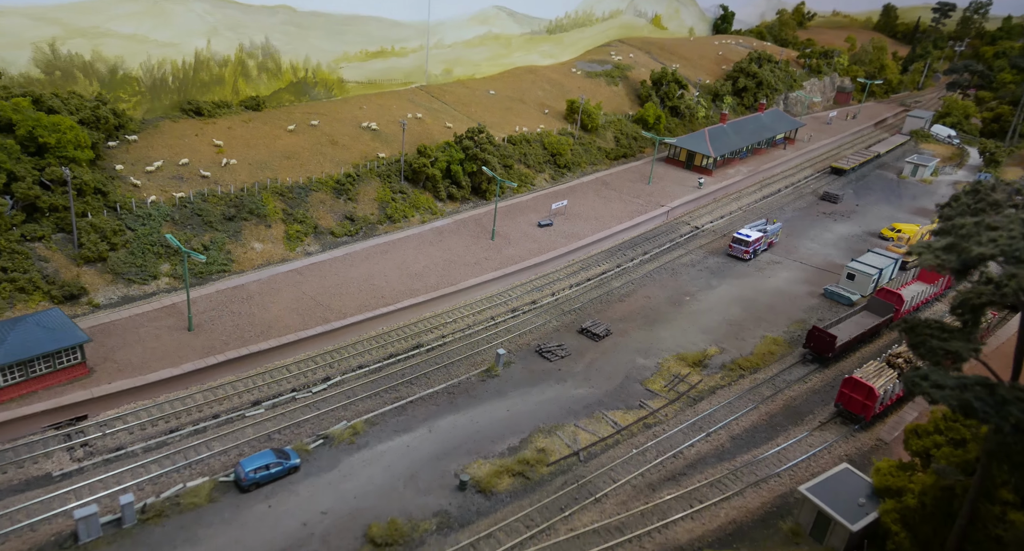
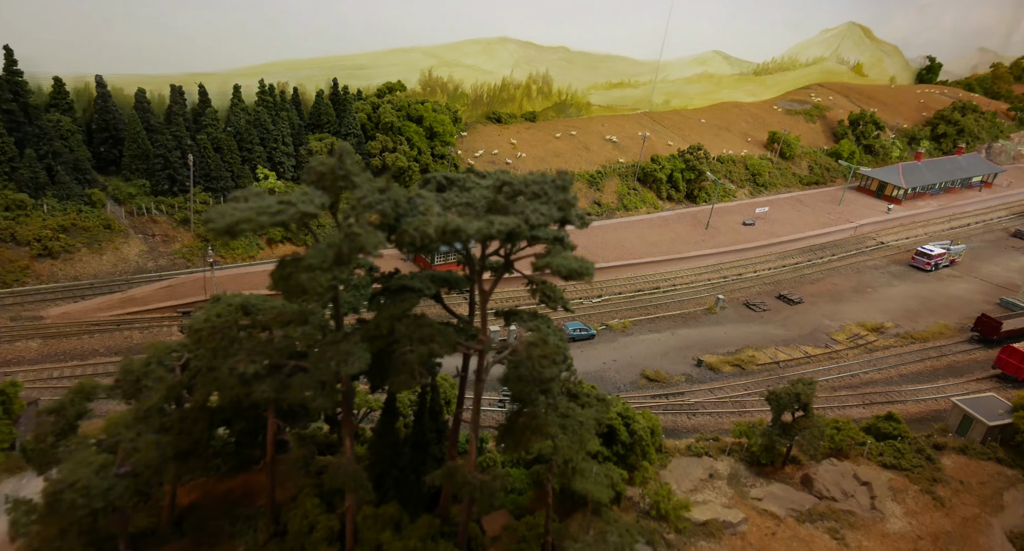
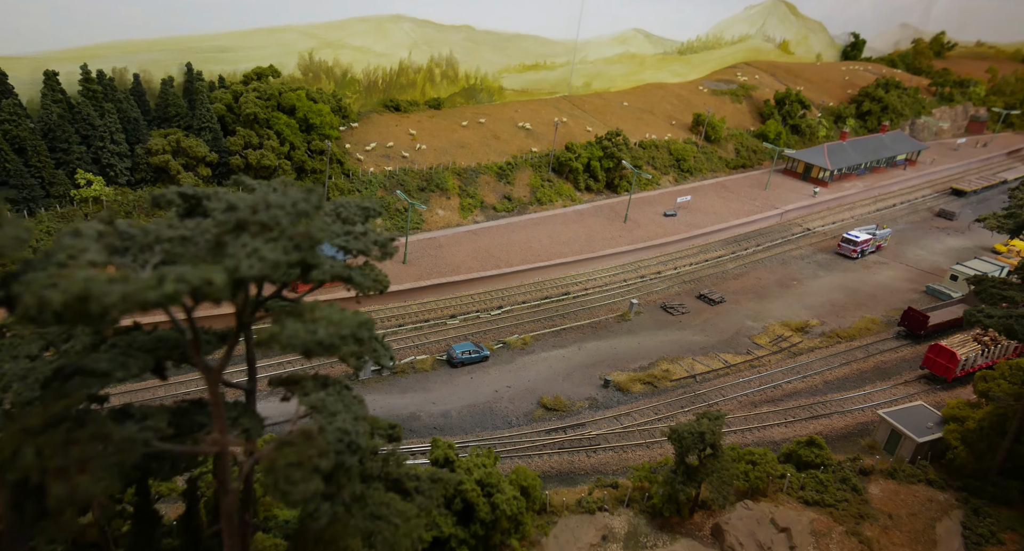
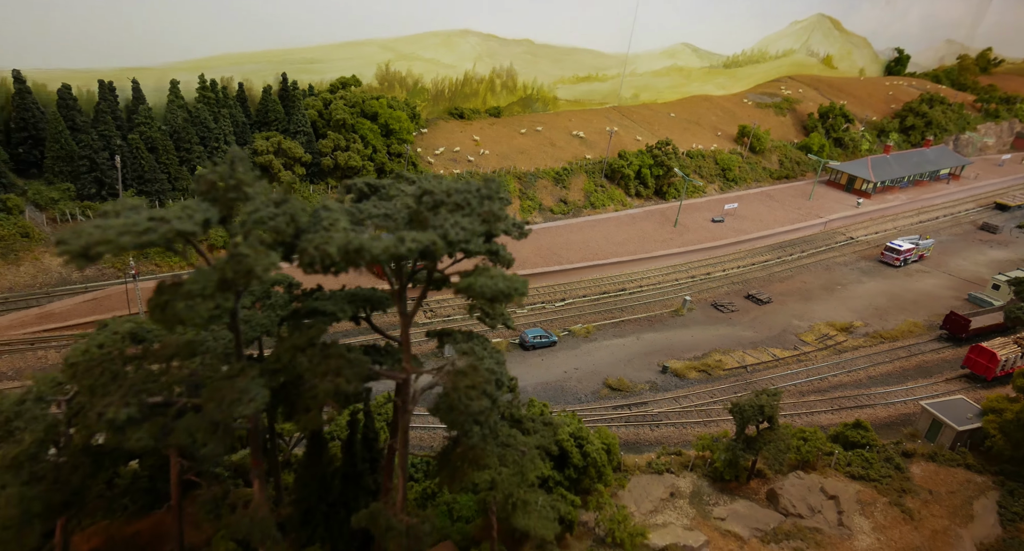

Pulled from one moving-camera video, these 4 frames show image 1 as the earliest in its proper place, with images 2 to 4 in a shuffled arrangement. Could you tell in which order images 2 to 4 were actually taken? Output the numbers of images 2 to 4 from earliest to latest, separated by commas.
3, 4, 2
